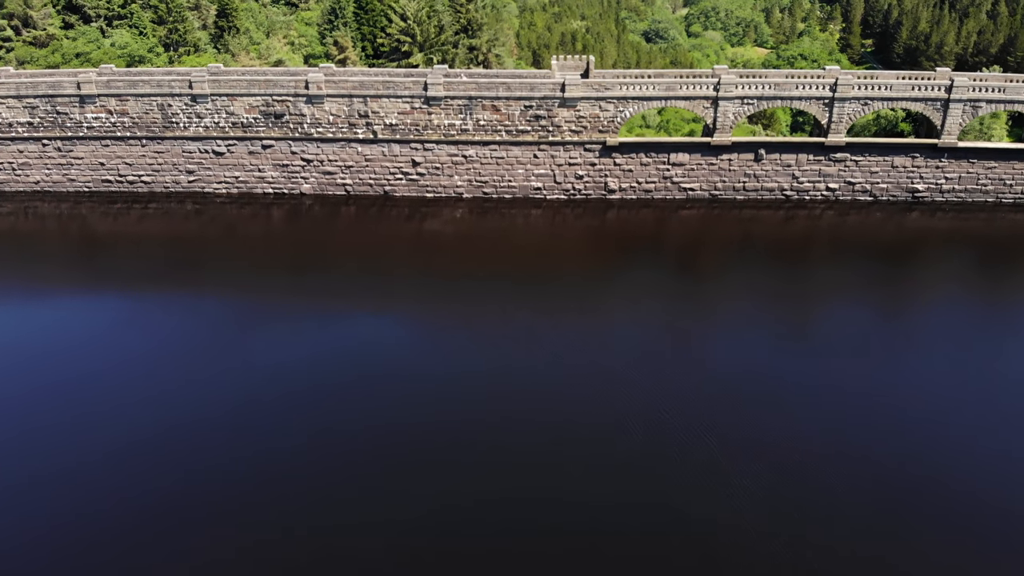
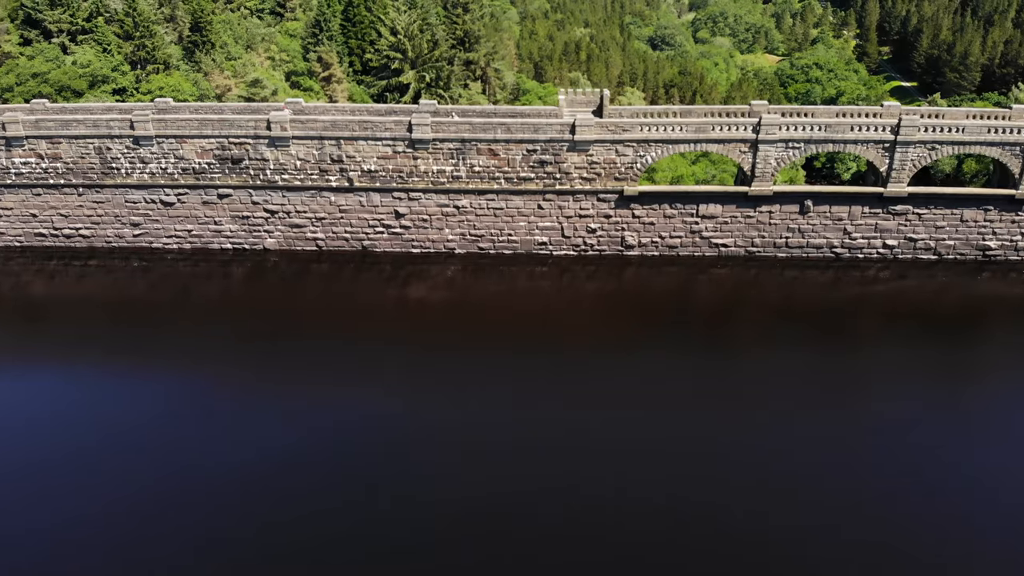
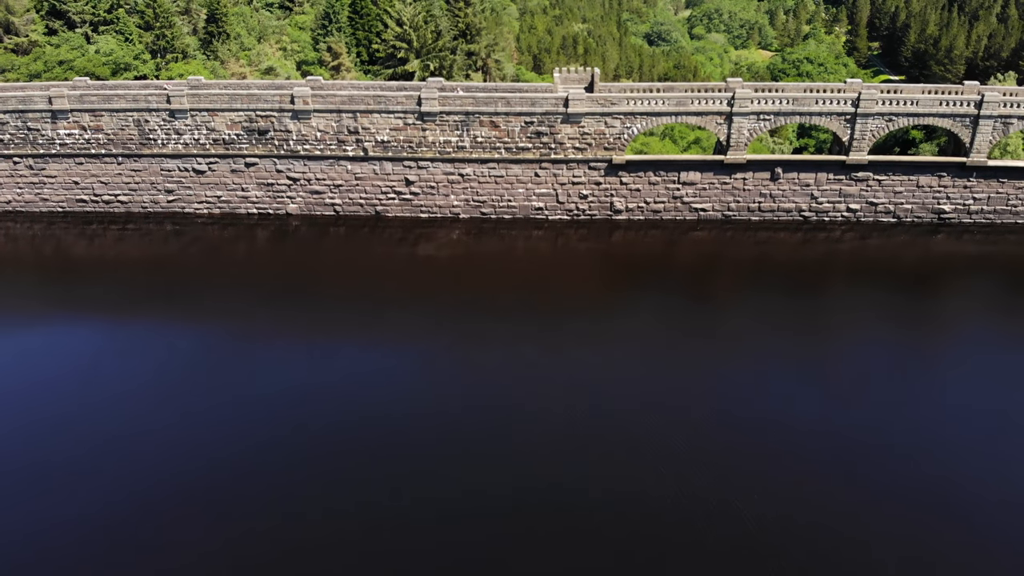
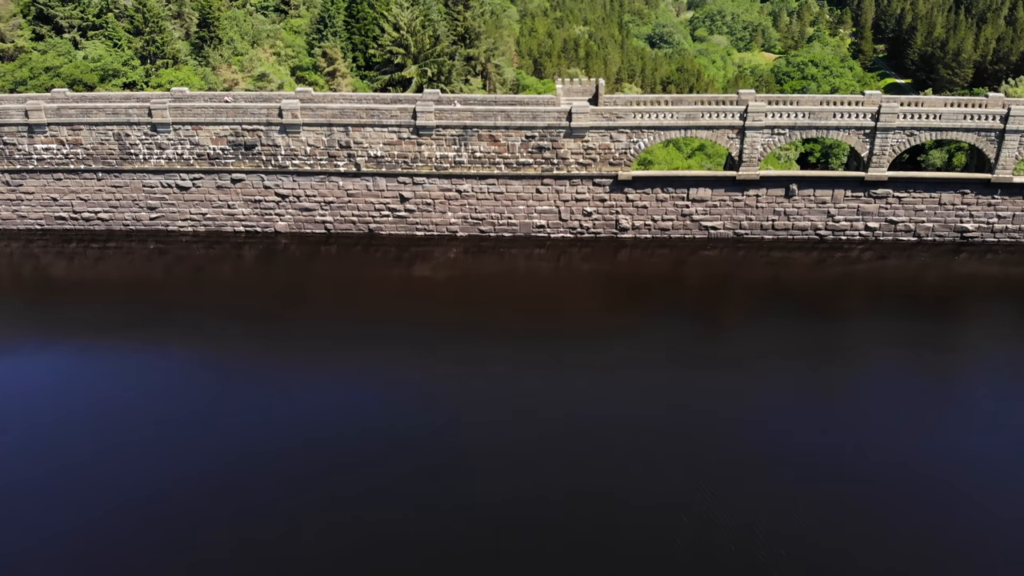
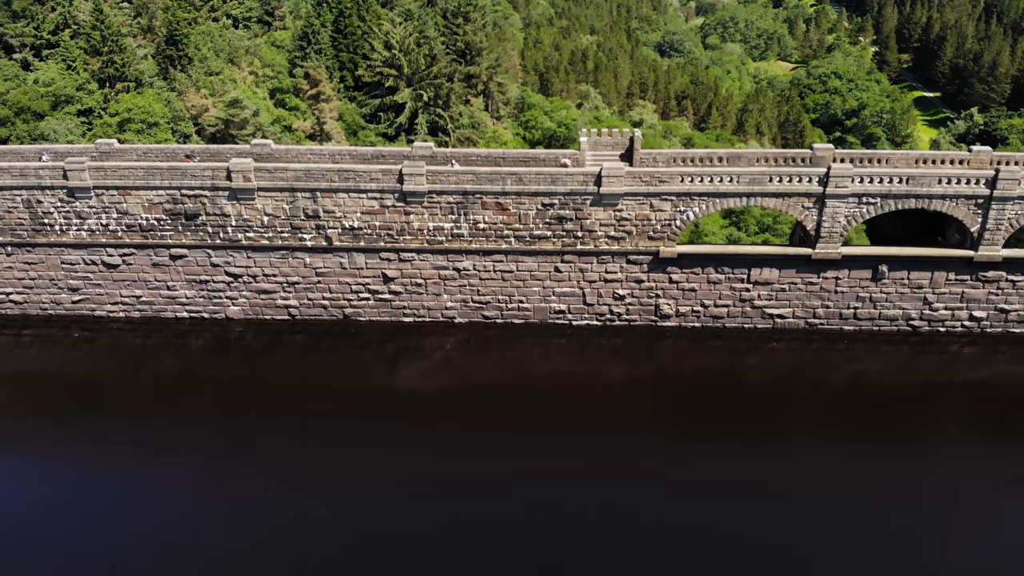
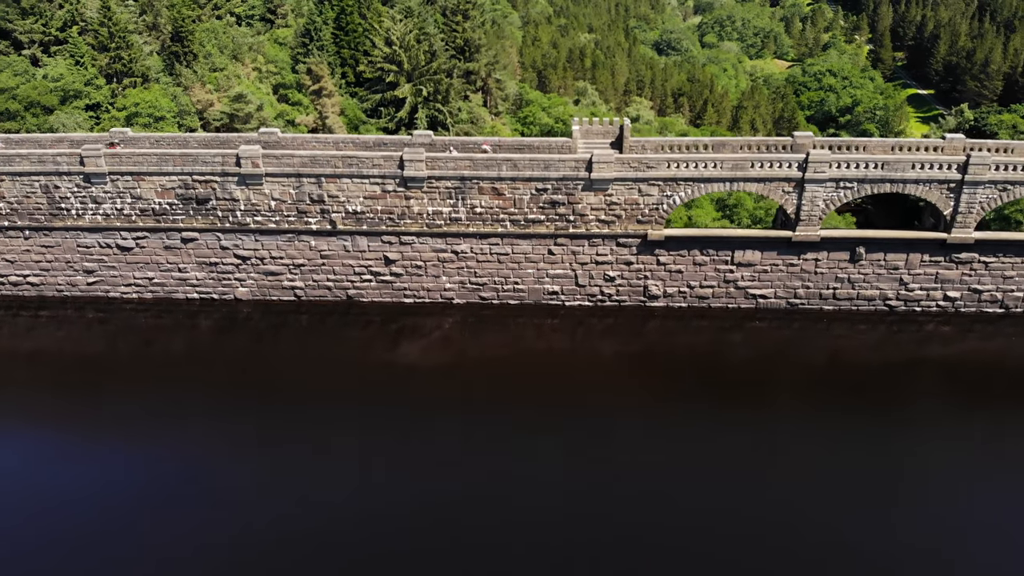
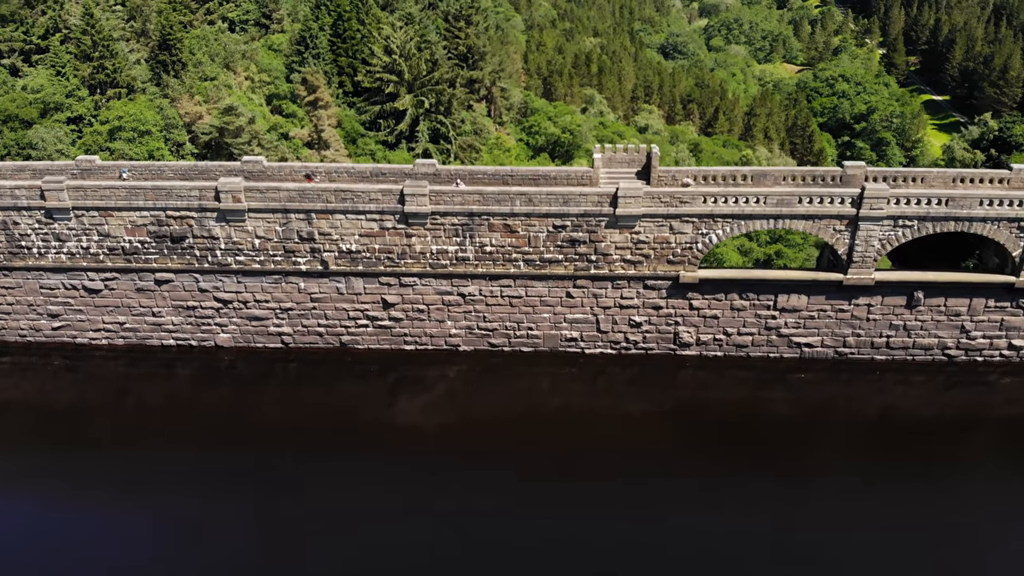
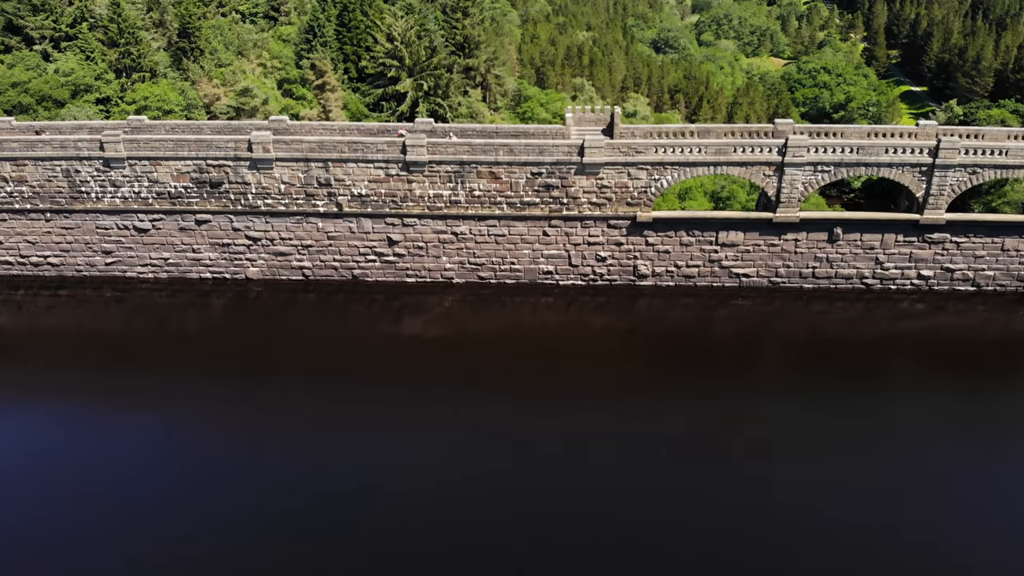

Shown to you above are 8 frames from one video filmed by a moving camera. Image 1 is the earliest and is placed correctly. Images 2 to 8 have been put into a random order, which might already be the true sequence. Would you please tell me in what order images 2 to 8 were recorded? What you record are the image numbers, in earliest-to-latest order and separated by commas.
3, 4, 2, 8, 6, 5, 7
